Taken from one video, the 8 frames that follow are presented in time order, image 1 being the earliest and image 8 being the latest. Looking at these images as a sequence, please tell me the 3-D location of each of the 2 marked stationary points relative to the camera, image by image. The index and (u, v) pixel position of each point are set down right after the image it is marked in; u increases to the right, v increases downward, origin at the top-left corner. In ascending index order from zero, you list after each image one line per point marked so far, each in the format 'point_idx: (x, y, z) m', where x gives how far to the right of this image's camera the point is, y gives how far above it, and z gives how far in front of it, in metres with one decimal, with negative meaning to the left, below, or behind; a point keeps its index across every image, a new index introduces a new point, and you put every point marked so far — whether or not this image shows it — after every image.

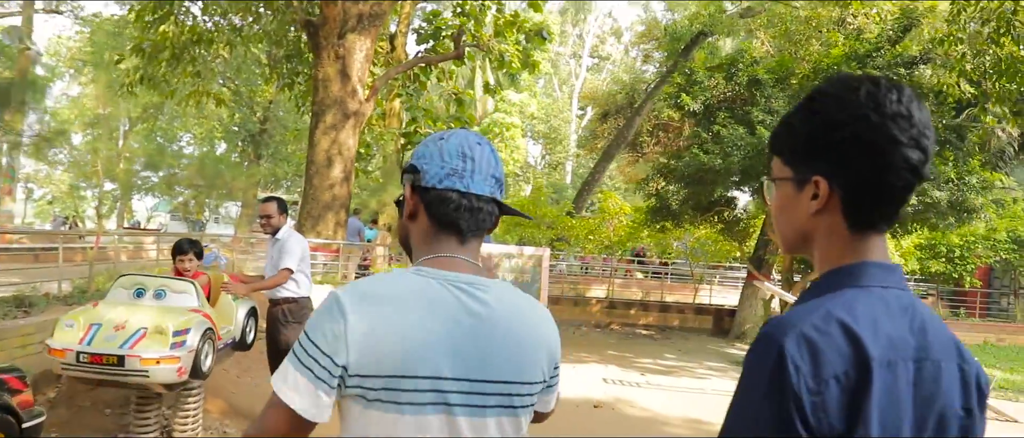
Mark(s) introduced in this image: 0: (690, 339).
0: (+3.3, -2.1, +13.5) m
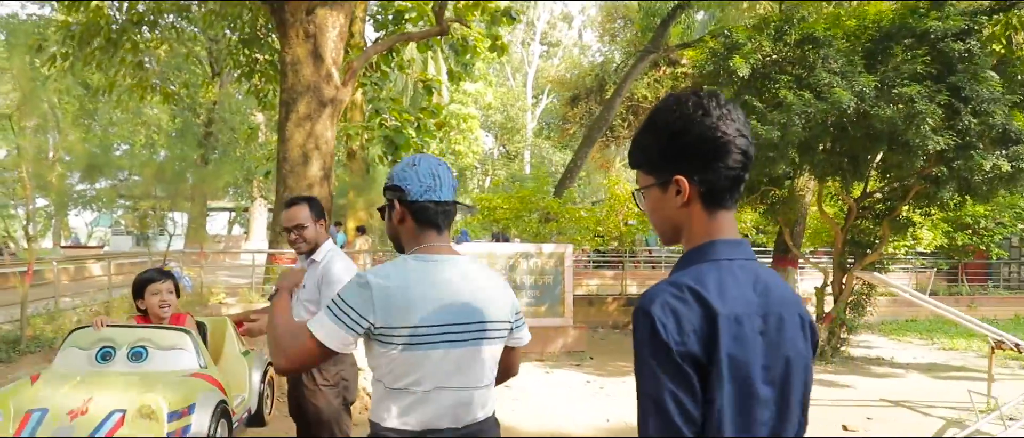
0: (+3.3, -1.8, +12.4) m
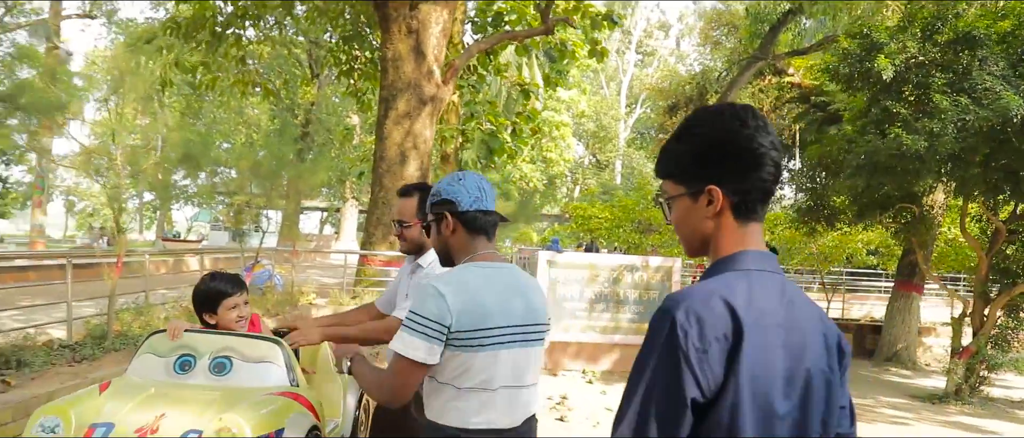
0: (+4.6, -2.1, +11.4) m
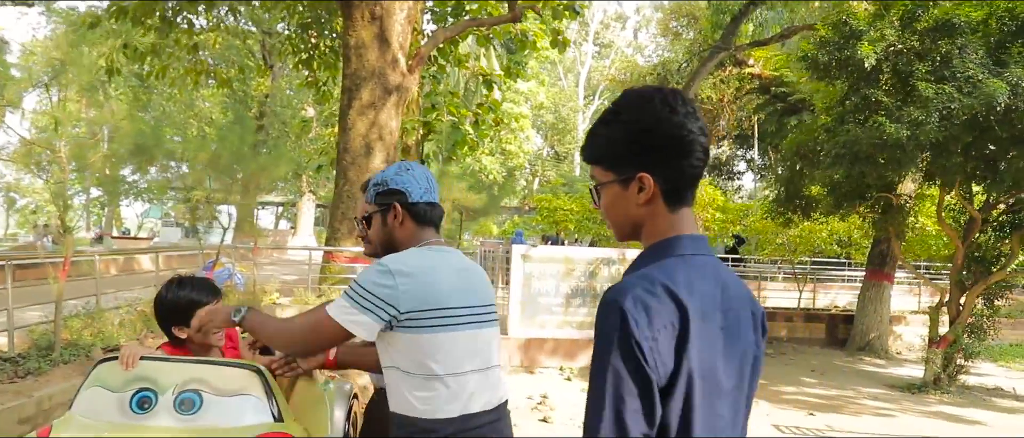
0: (+4.2, -1.9, +11.4) m
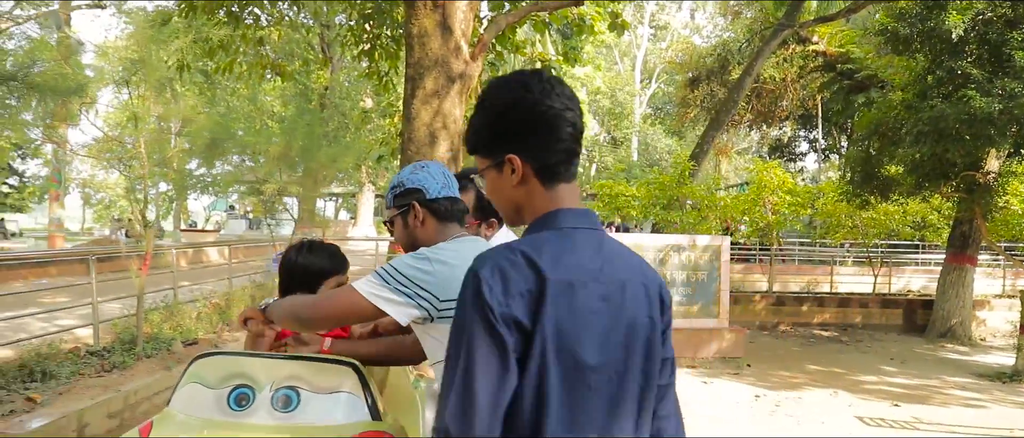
0: (+5.1, -1.7, +11.0) m
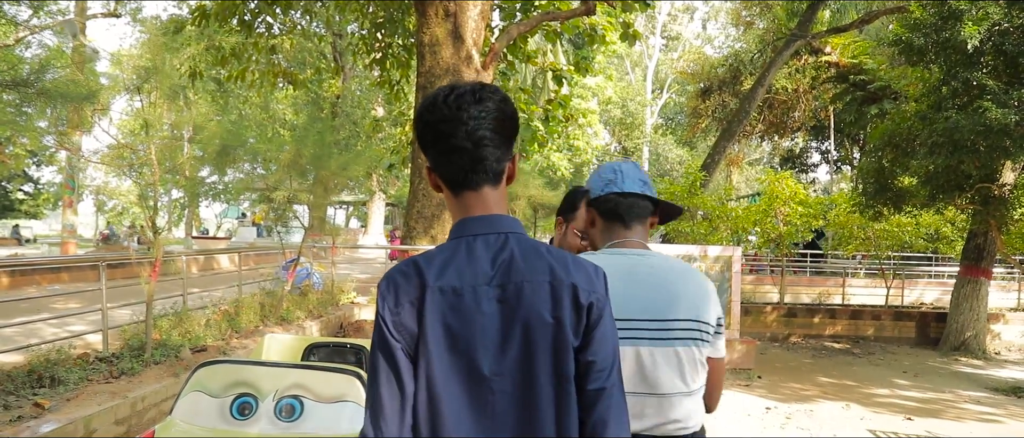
0: (+5.2, -1.9, +10.9) m
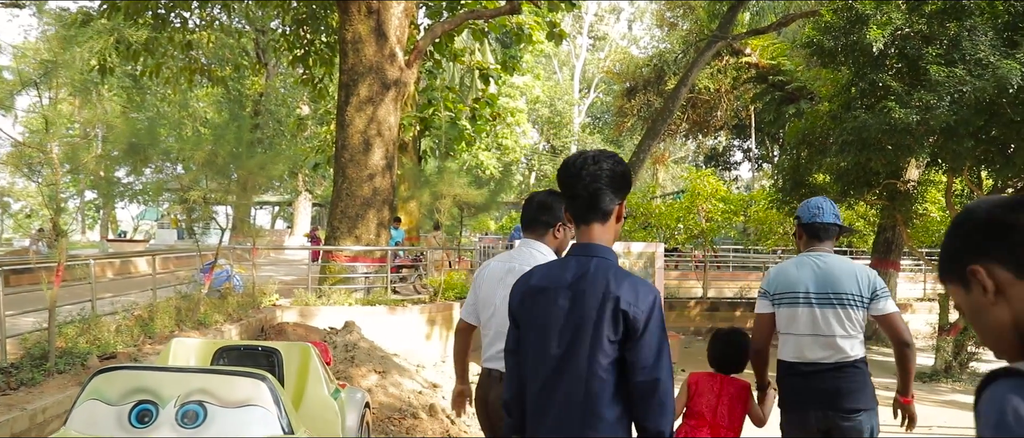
0: (+4.3, -1.8, +11.3) m
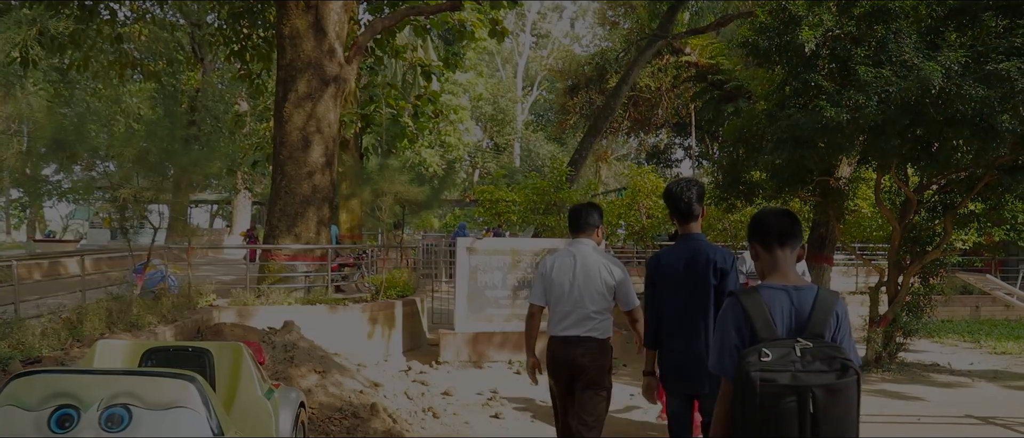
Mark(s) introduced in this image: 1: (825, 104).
0: (+3.5, -1.7, +11.6) m
1: (+3.1, +1.2, +8.1) m
